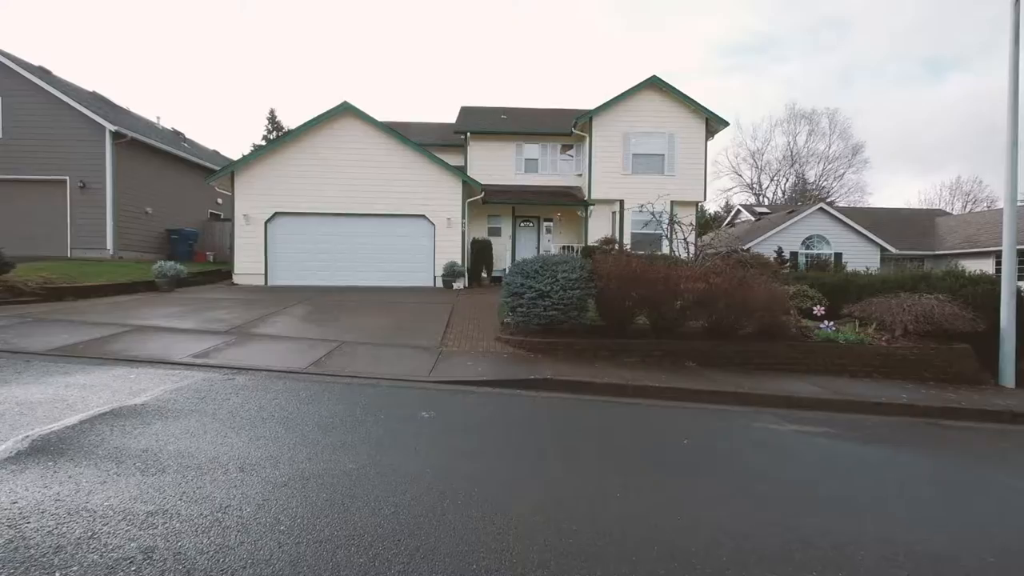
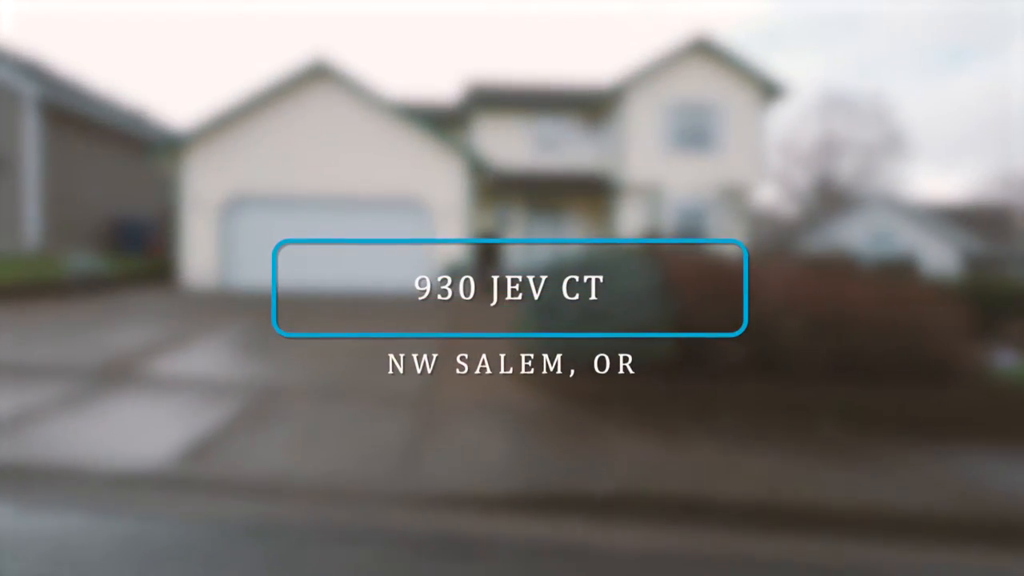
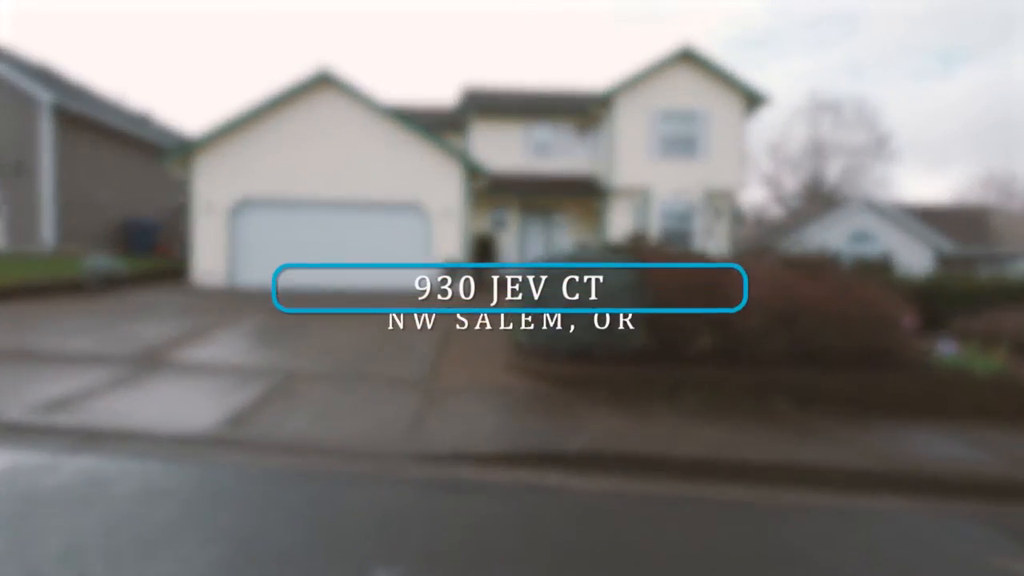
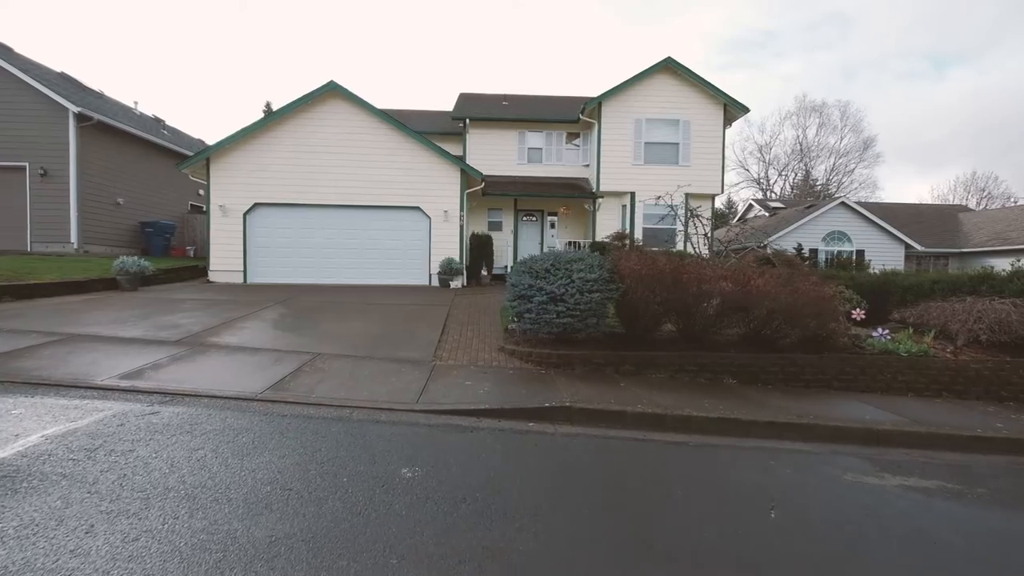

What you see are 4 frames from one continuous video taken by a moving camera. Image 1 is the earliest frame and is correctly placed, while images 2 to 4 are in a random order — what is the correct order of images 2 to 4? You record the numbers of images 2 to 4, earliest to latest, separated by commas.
4, 3, 2
